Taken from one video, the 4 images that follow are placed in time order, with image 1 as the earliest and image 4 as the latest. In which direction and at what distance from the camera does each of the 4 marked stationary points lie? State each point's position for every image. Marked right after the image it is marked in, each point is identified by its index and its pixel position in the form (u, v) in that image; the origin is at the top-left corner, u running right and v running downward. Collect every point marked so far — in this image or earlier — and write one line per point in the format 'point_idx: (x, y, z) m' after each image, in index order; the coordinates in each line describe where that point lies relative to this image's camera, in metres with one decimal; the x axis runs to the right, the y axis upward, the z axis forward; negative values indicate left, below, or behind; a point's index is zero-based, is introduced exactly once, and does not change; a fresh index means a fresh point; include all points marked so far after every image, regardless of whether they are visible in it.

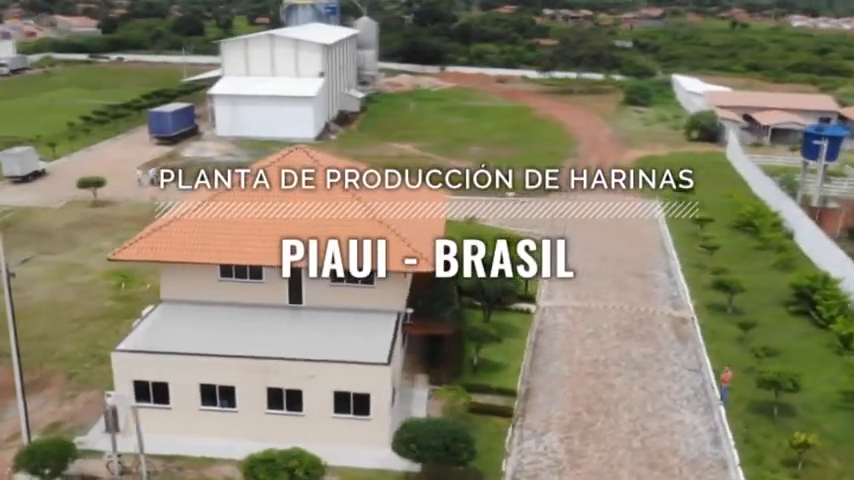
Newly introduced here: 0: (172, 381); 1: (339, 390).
0: (-5.2, -2.9, +17.8) m
1: (-1.8, -3.1, +17.8) m
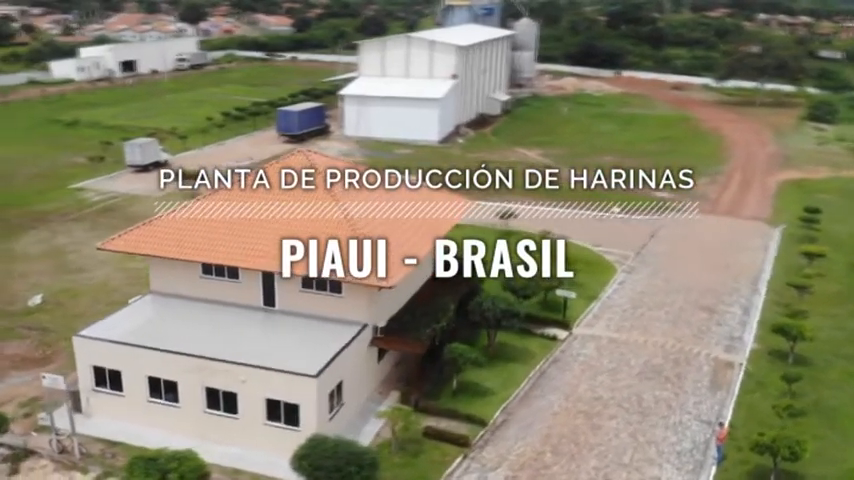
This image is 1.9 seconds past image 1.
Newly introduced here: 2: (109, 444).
0: (-6.6, -2.8, +18.7) m
1: (-3.3, -3.3, +17.9) m
2: (-6.7, -4.3, +18.3) m
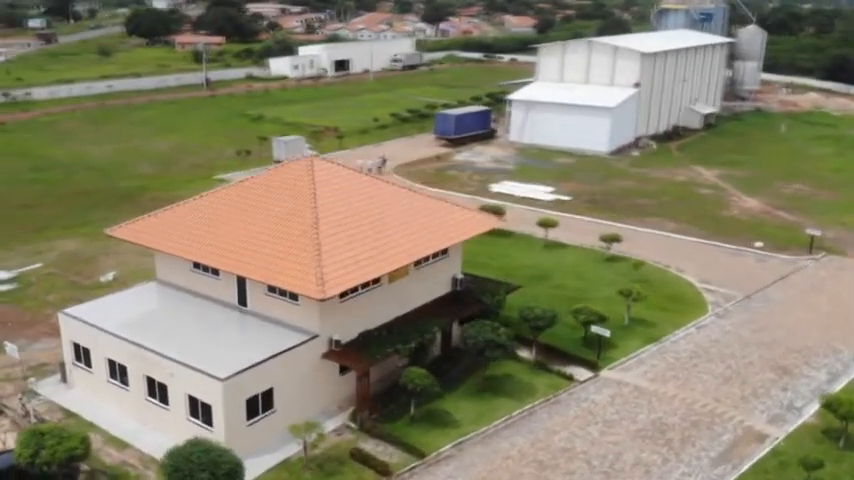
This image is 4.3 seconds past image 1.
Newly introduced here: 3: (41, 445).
0: (-8.0, -2.6, +20.6) m
1: (-5.1, -3.4, +18.7) m
2: (-8.4, -4.1, +20.2) m
3: (-7.3, -4.0, +16.7) m
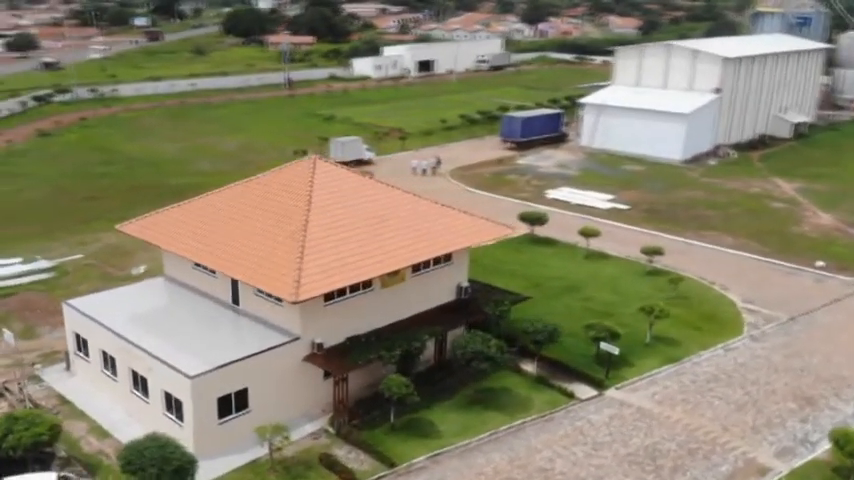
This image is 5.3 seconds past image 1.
0: (-8.4, -2.5, +21.4) m
1: (-5.8, -3.3, +19.2) m
2: (-8.9, -3.9, +21.1) m
3: (-8.3, -3.9, +17.5) m
